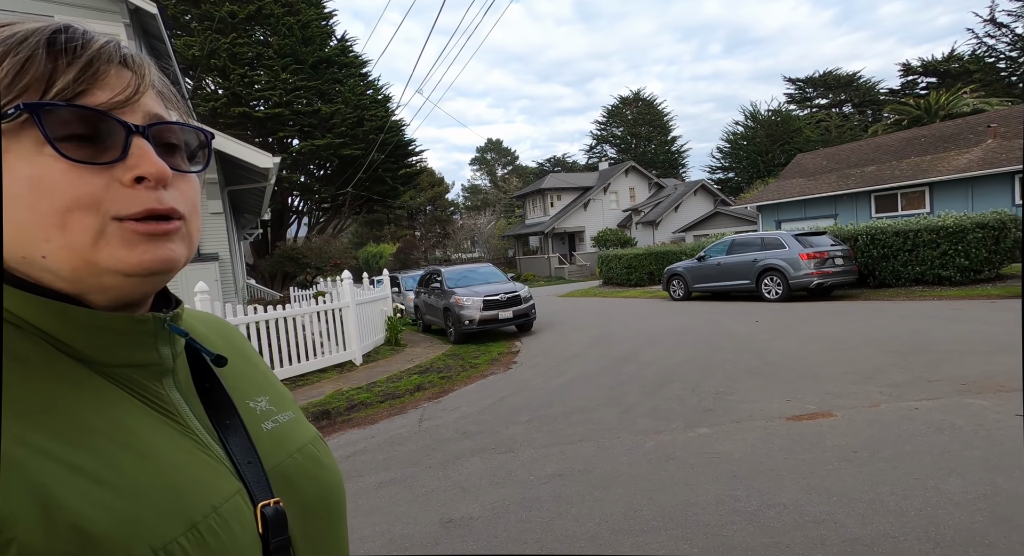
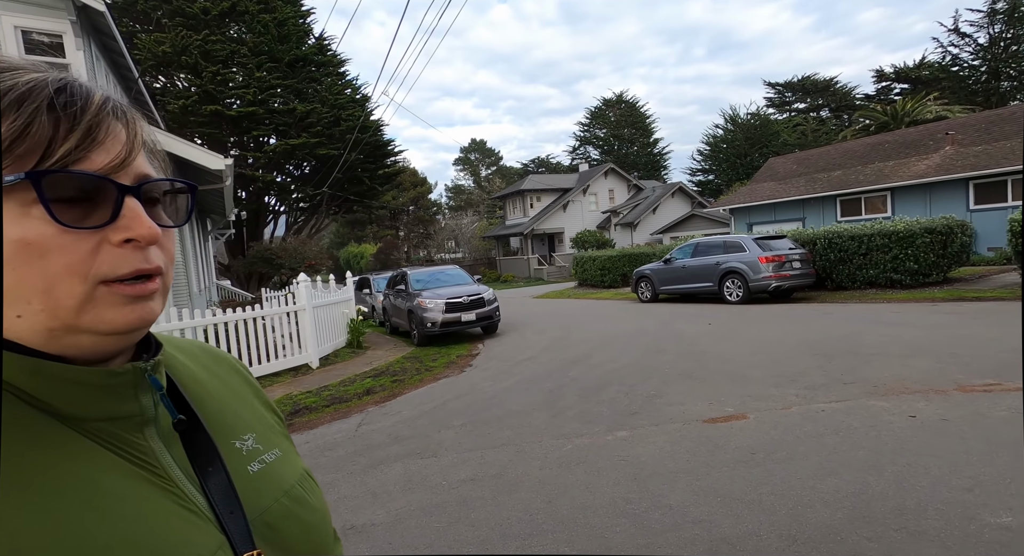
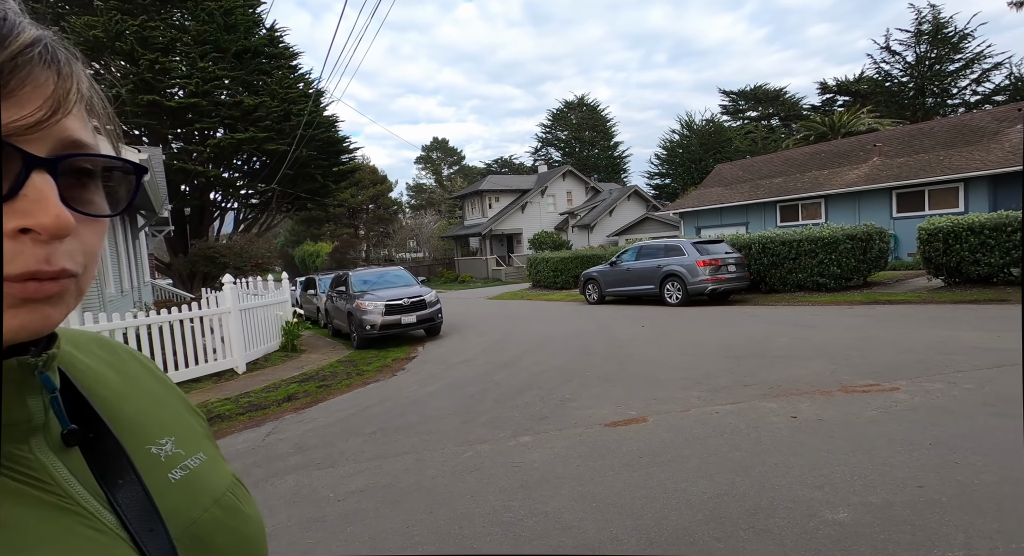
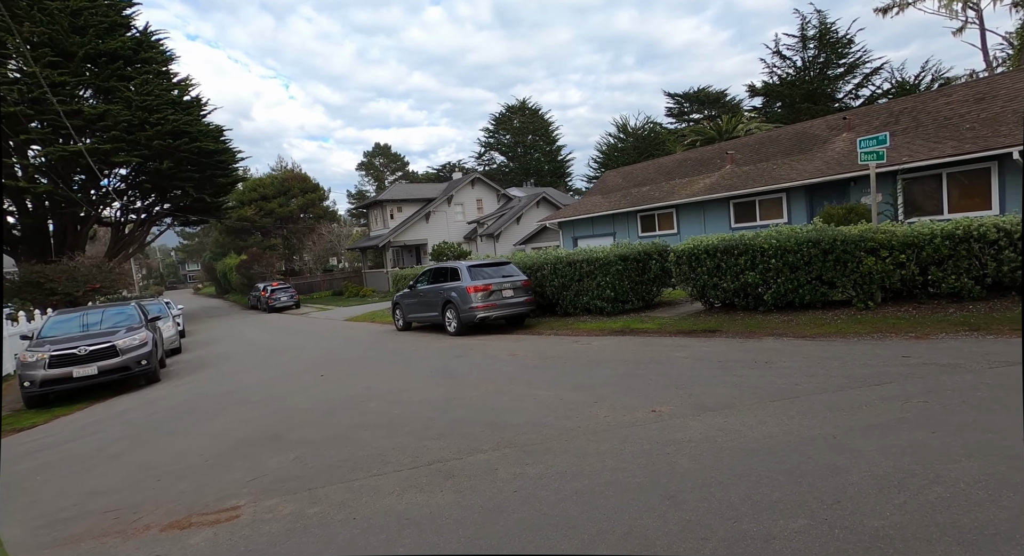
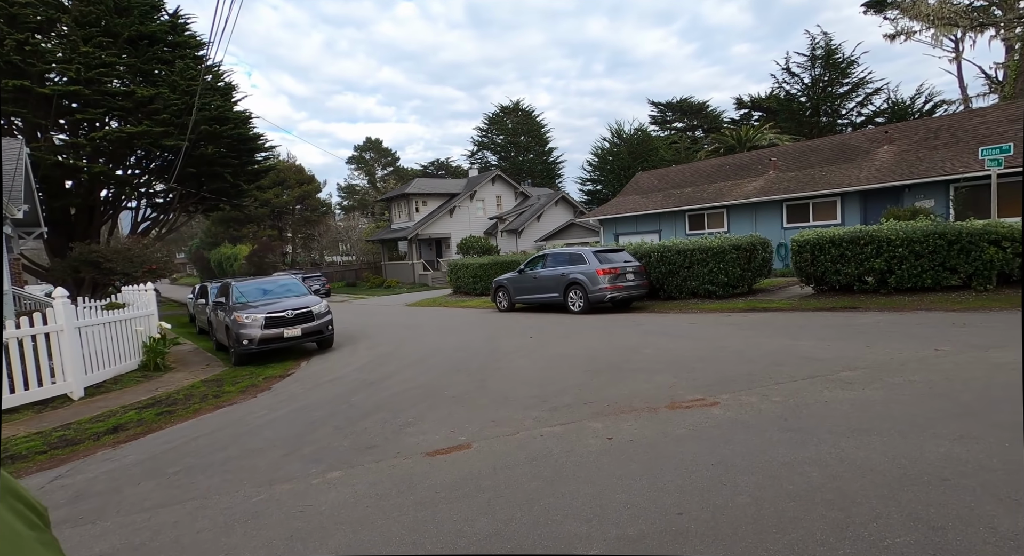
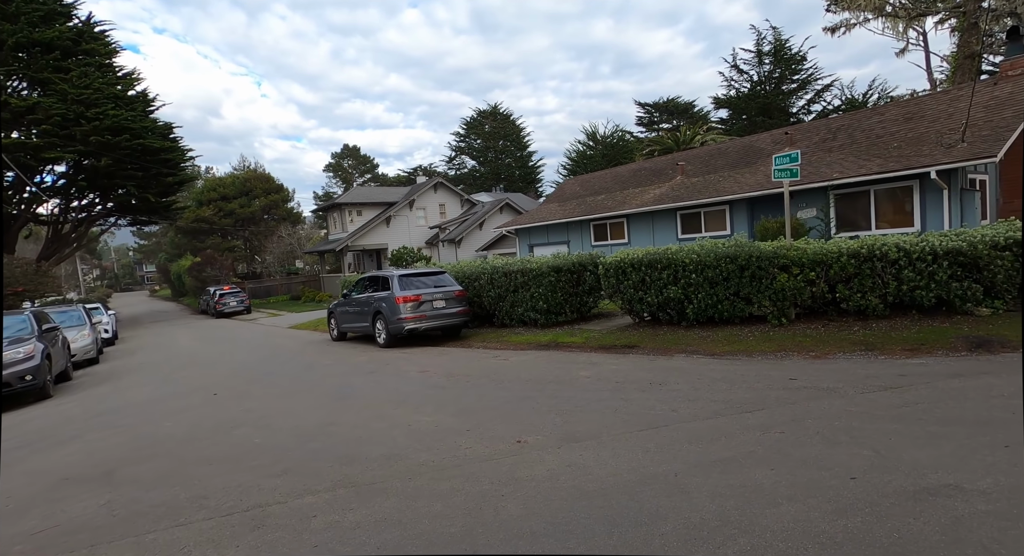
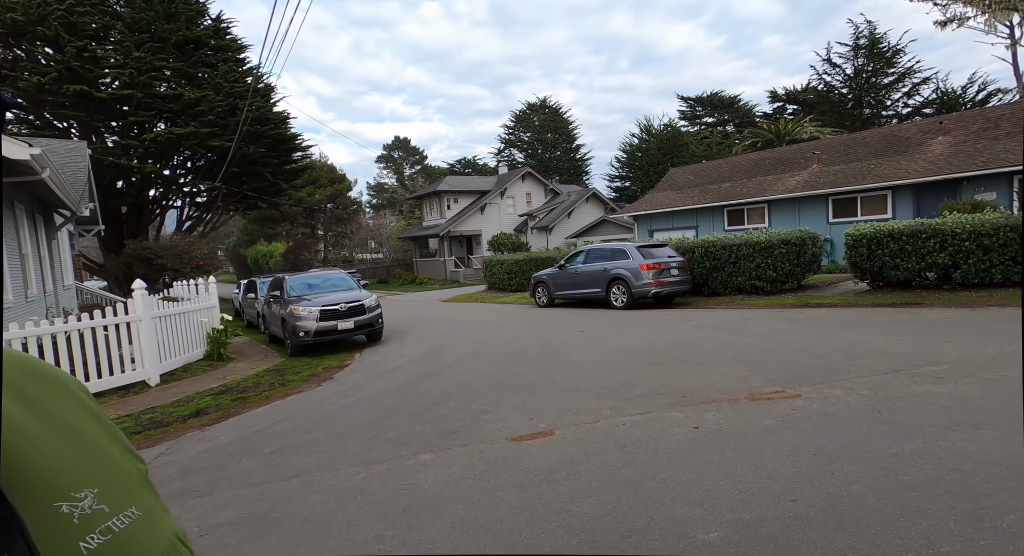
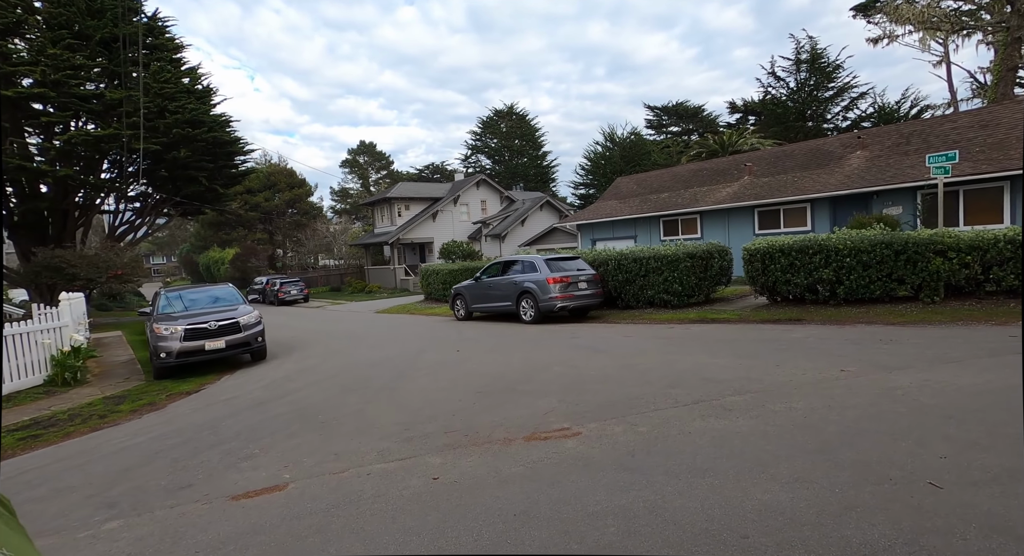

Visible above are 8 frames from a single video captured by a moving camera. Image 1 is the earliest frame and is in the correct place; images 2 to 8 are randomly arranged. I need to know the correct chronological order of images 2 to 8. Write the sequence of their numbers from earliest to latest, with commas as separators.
2, 3, 7, 5, 8, 4, 6
